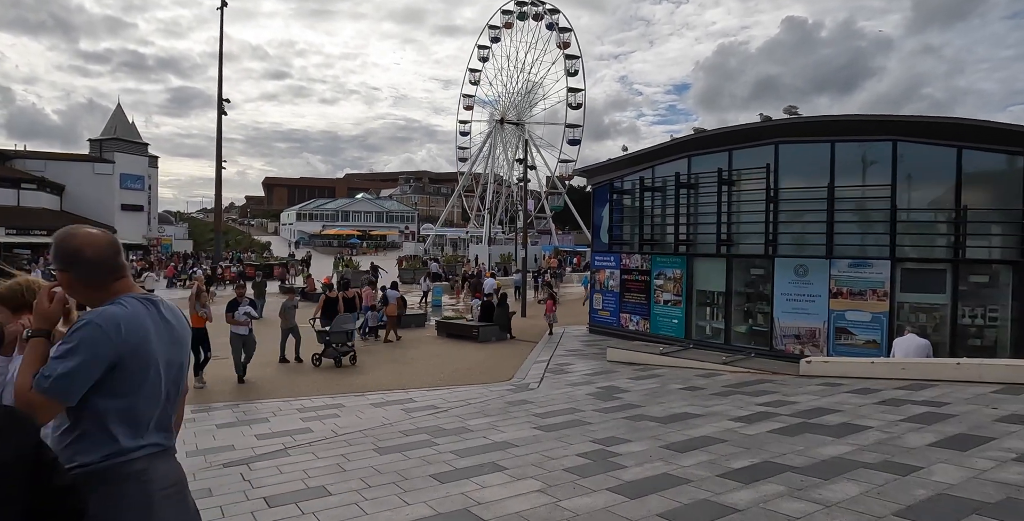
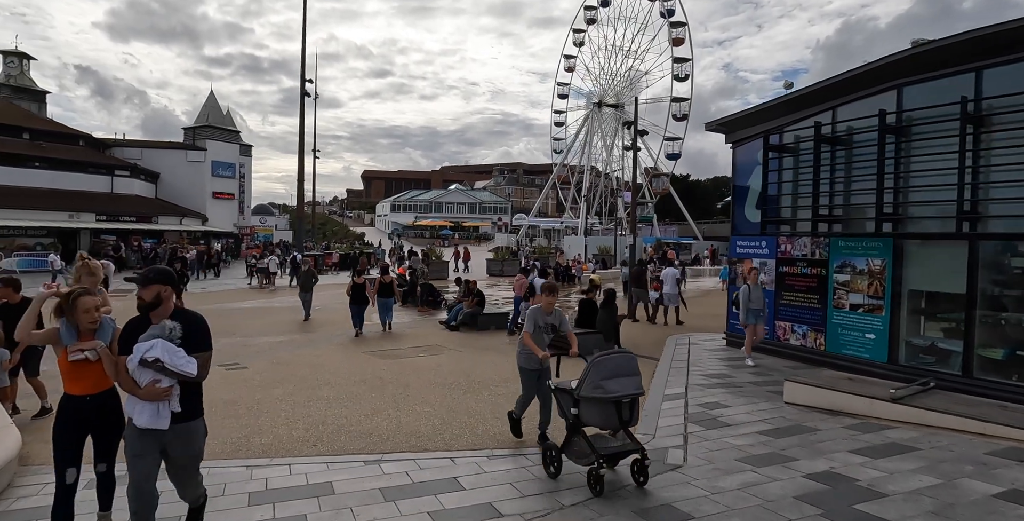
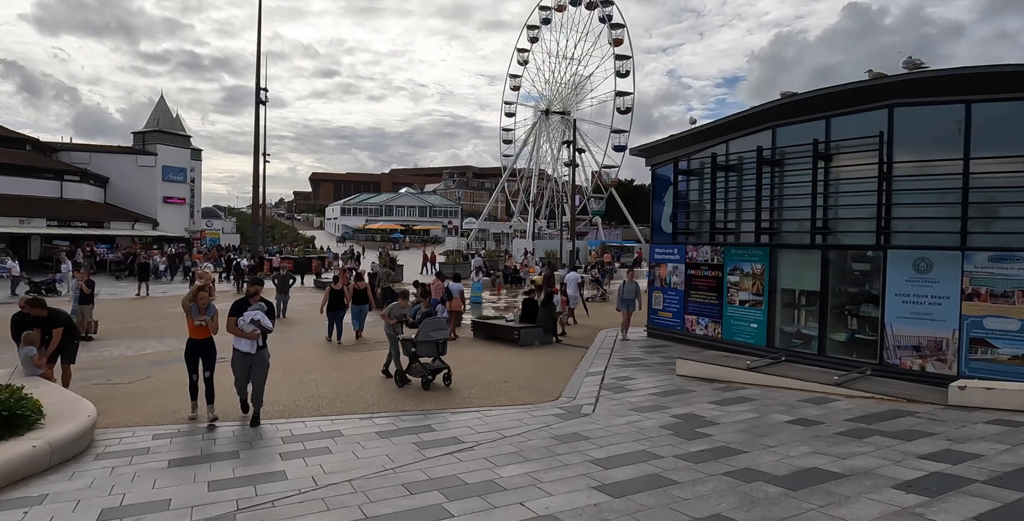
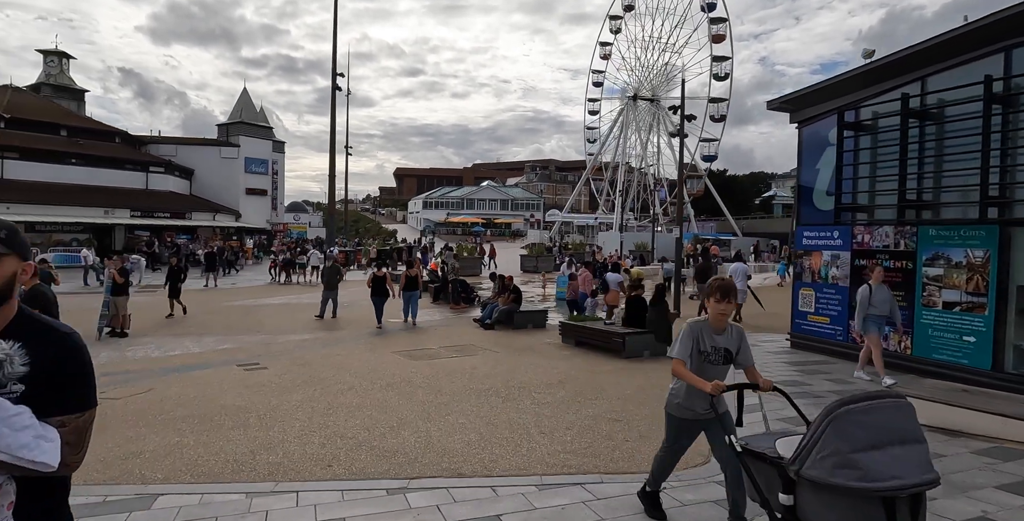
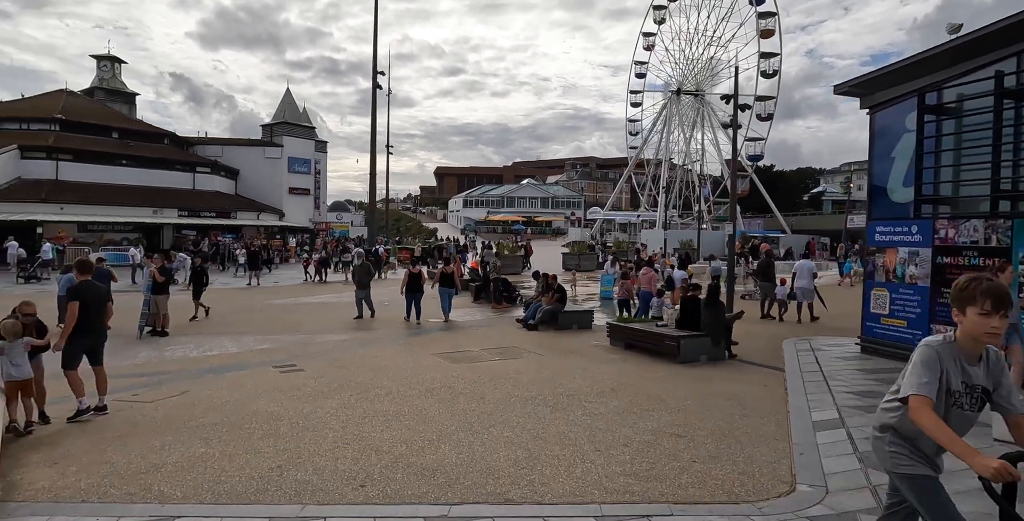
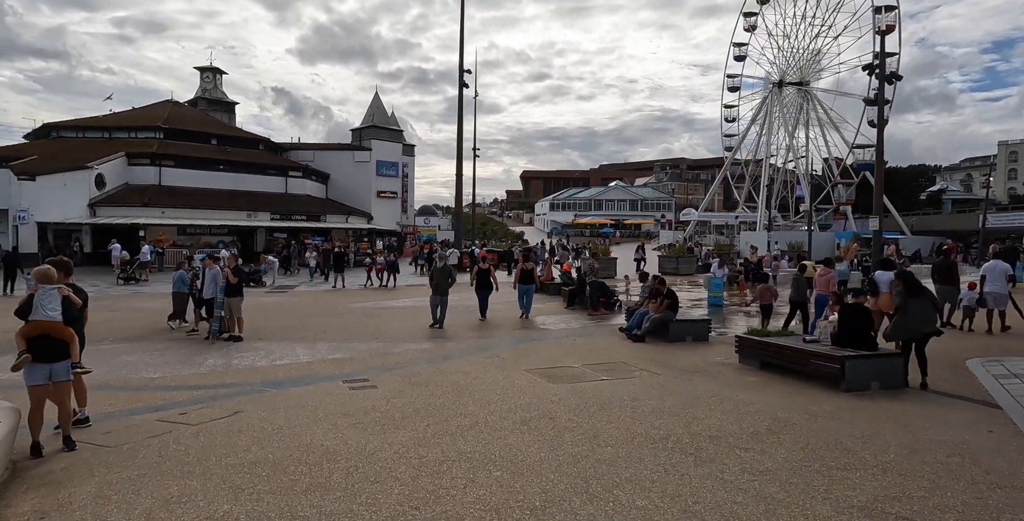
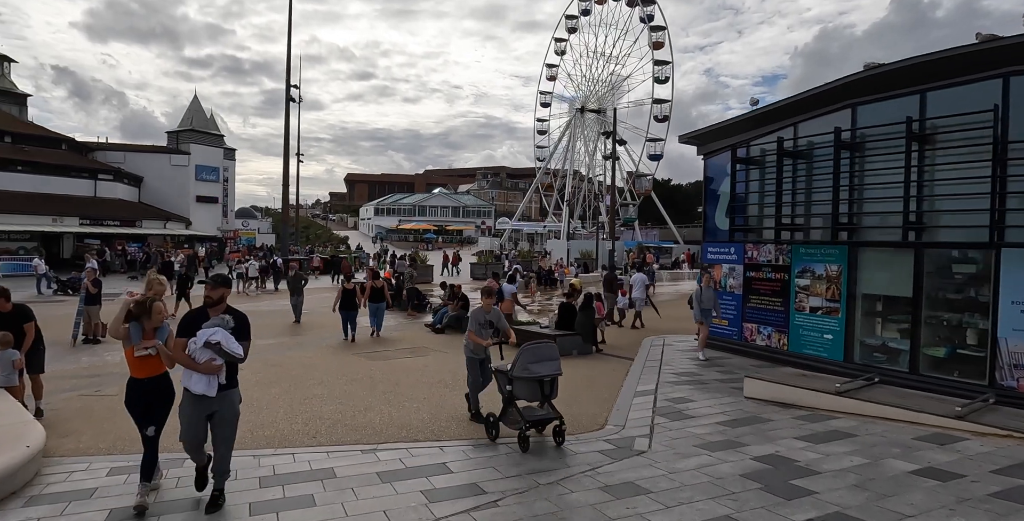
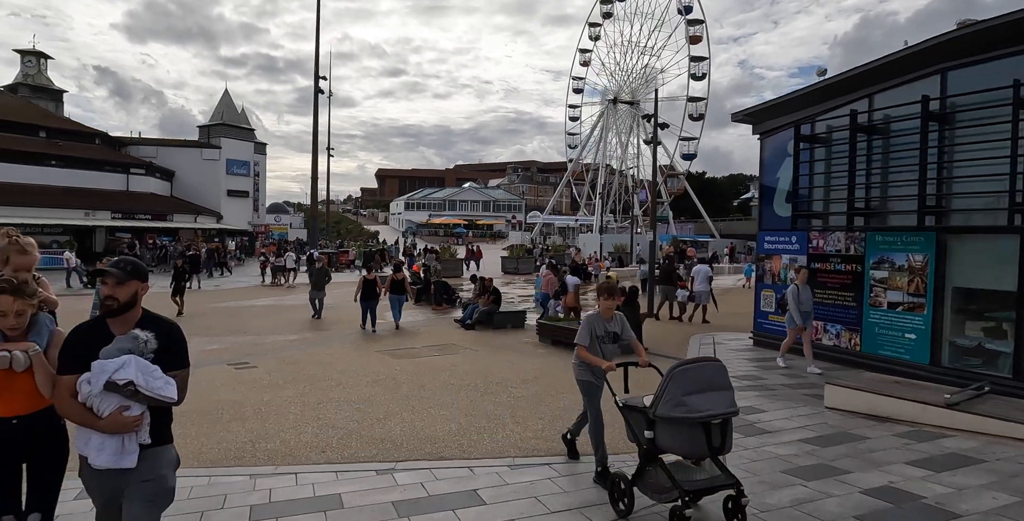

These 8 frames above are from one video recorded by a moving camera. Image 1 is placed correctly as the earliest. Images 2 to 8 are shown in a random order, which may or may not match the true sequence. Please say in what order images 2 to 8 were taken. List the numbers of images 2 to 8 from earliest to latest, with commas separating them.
3, 7, 2, 8, 4, 5, 6
